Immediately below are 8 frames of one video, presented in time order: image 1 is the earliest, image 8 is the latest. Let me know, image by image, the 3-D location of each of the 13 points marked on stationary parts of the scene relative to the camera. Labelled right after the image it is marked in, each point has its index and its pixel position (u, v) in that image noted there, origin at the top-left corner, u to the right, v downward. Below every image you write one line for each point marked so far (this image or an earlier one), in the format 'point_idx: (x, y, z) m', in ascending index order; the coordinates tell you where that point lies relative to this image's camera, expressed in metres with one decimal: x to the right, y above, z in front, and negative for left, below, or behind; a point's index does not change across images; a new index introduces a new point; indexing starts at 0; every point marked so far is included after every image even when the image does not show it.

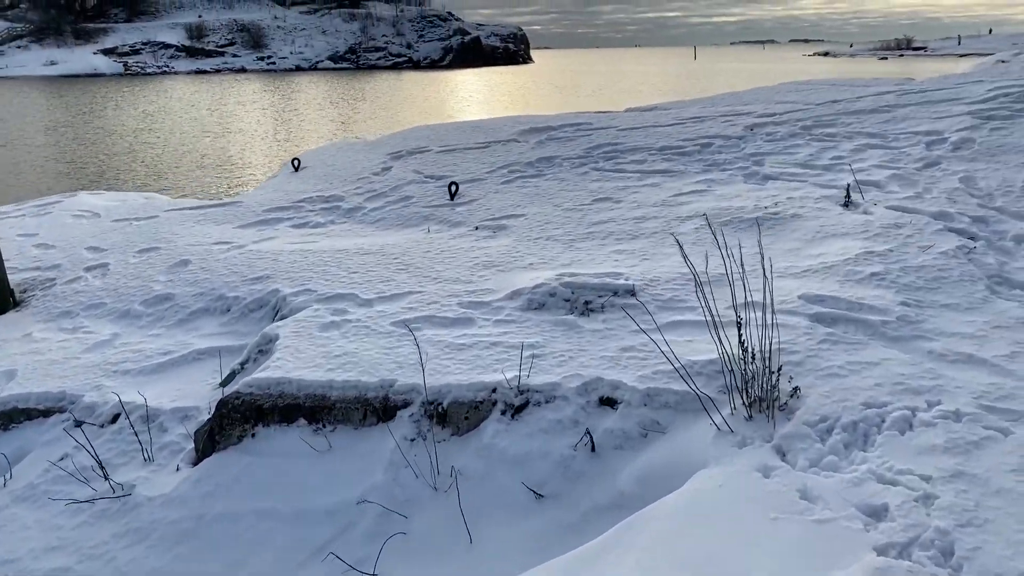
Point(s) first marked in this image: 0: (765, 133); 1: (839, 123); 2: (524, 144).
0: (+3.2, +2.0, +10.9) m
1: (+4.1, +2.1, +10.9) m
2: (+0.2, +2.0, +11.7) m
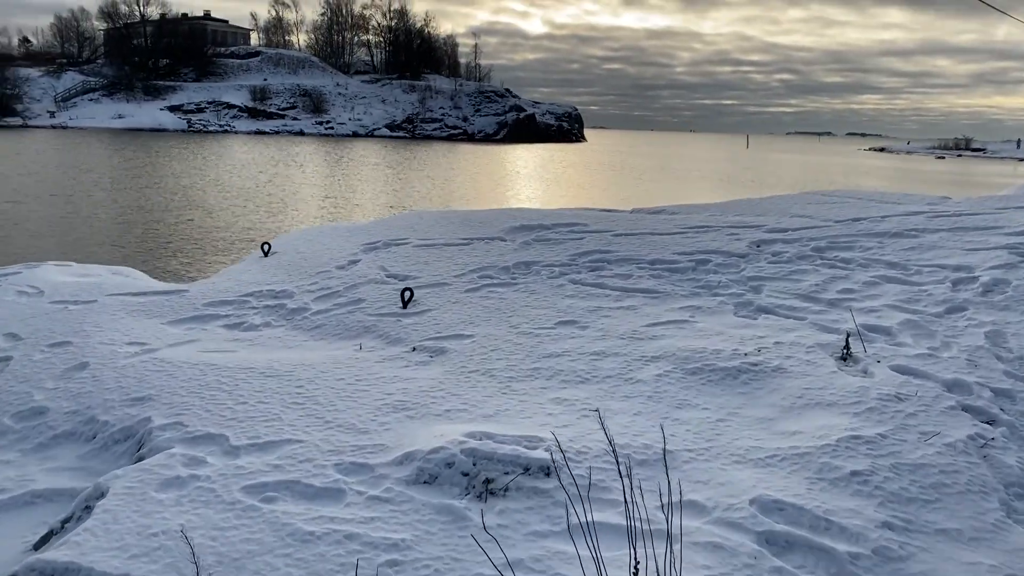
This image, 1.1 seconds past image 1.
0: (+2.9, +0.4, +9.7) m
1: (+3.9, +0.5, +9.6) m
2: (0.0, +0.5, +10.7) m
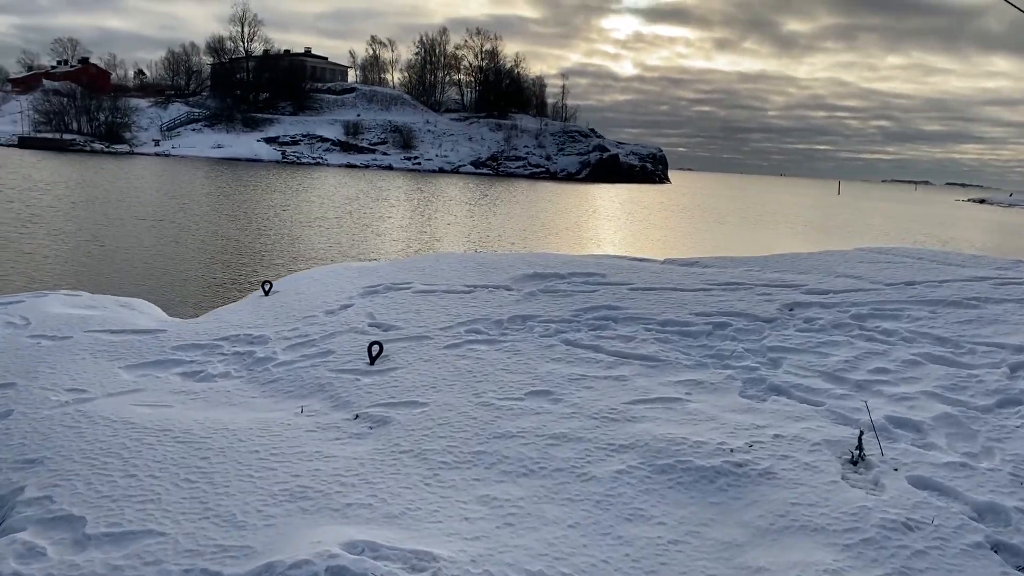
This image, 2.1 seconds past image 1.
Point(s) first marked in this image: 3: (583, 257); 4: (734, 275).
0: (+2.9, -0.3, +8.5) m
1: (+3.8, -0.3, +8.4) m
2: (+0.1, -0.1, +9.7) m
3: (+1.1, +0.4, +12.4) m
4: (+2.7, +0.2, +10.5) m
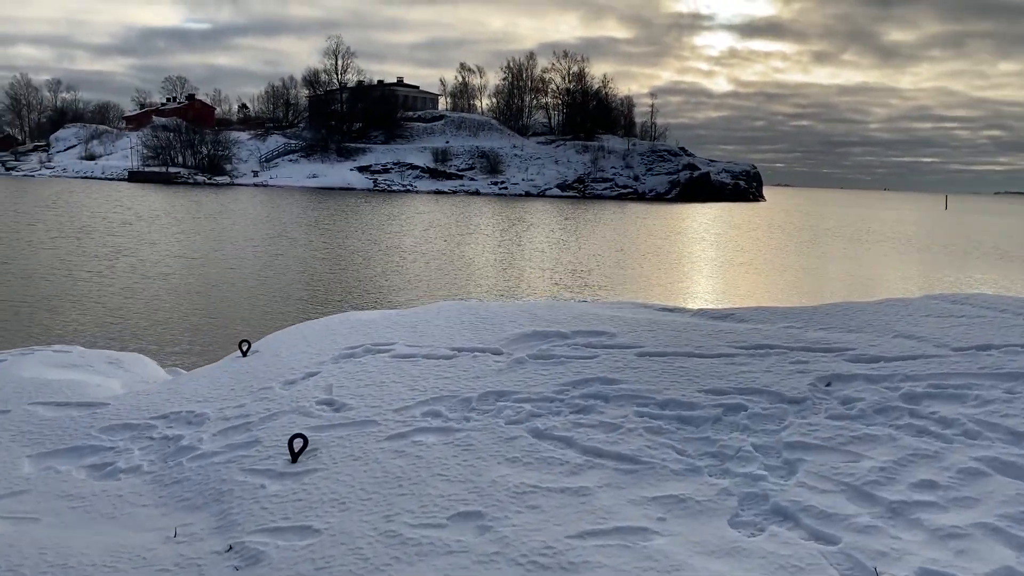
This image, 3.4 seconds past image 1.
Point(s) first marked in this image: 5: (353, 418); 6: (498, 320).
0: (+2.6, -0.9, +6.8) m
1: (+3.5, -0.8, +6.6) m
2: (-0.1, -0.7, +8.4) m
3: (+1.3, -0.3, +10.9) m
4: (+2.7, -0.5, +8.8) m
5: (-1.3, -1.1, +7.0) m
6: (-0.1, -0.4, +10.3) m
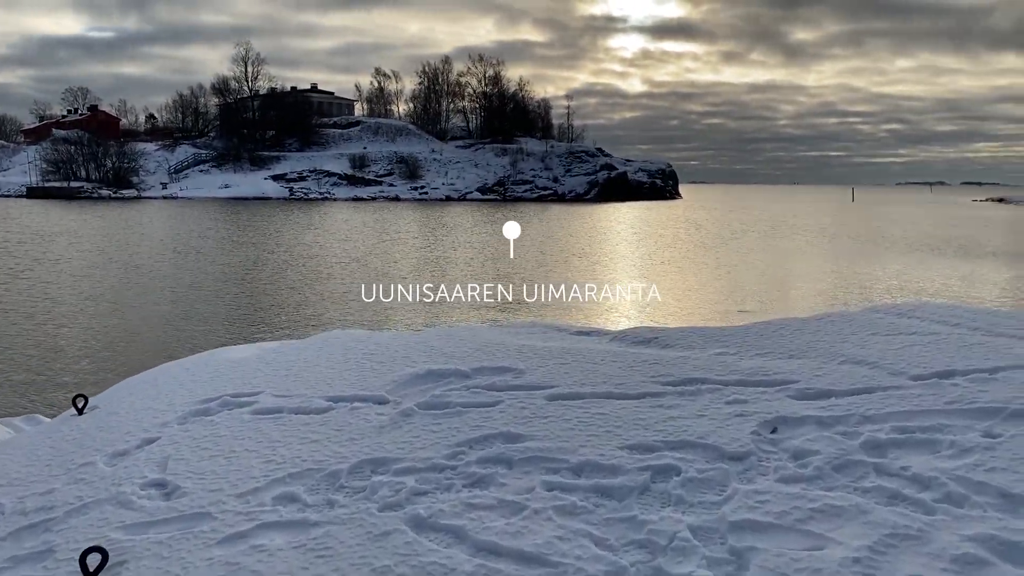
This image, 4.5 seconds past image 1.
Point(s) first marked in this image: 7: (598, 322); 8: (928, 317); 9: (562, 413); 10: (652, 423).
0: (+1.8, -1.1, +5.6) m
1: (+2.7, -1.0, +5.4) m
2: (-1.0, -1.0, +6.9) m
3: (+0.1, -0.5, +9.5) m
4: (+1.7, -0.7, +7.6) m
5: (-2.1, -1.4, +5.5) m
6: (-1.2, -0.7, +8.9) m
7: (+1.9, -0.7, +19.3) m
8: (+4.1, -0.3, +8.5) m
9: (+0.4, -1.0, +6.5) m
10: (+1.0, -1.0, +6.2) m
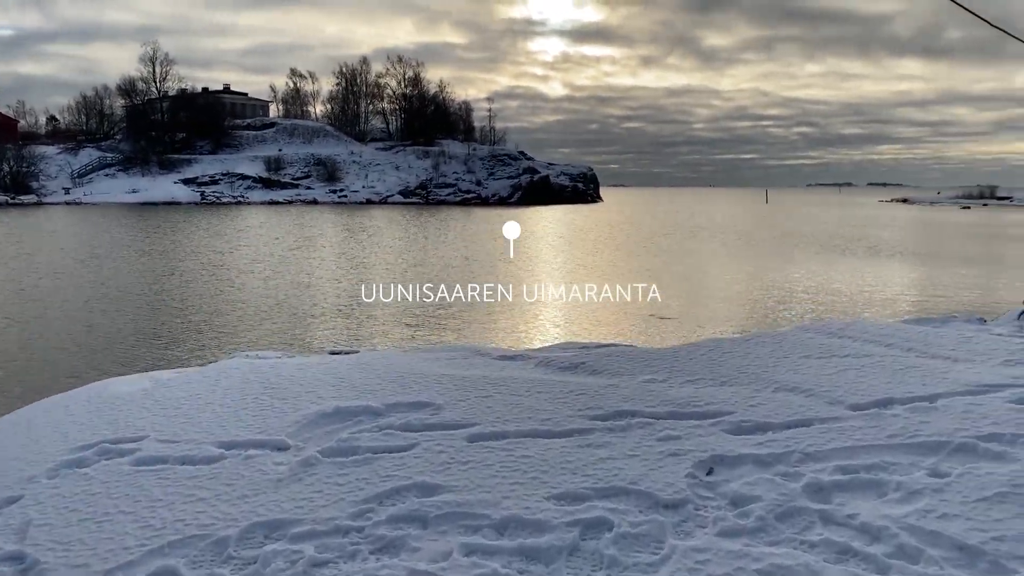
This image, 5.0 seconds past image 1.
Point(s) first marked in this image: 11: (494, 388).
0: (+1.3, -1.2, +5.2) m
1: (+2.2, -1.2, +5.1) m
2: (-1.6, -1.3, +6.2) m
3: (-0.7, -0.8, +8.9) m
4: (+1.0, -0.9, +7.1) m
5: (-2.6, -1.6, +4.7) m
6: (-2.0, -0.9, +8.1) m
7: (+0.2, -1.0, +18.8) m
8: (+3.3, -0.5, +8.2) m
9: (-0.2, -1.2, +6.0) m
10: (+0.5, -1.2, +5.7) m
11: (-0.2, -0.9, +7.7) m
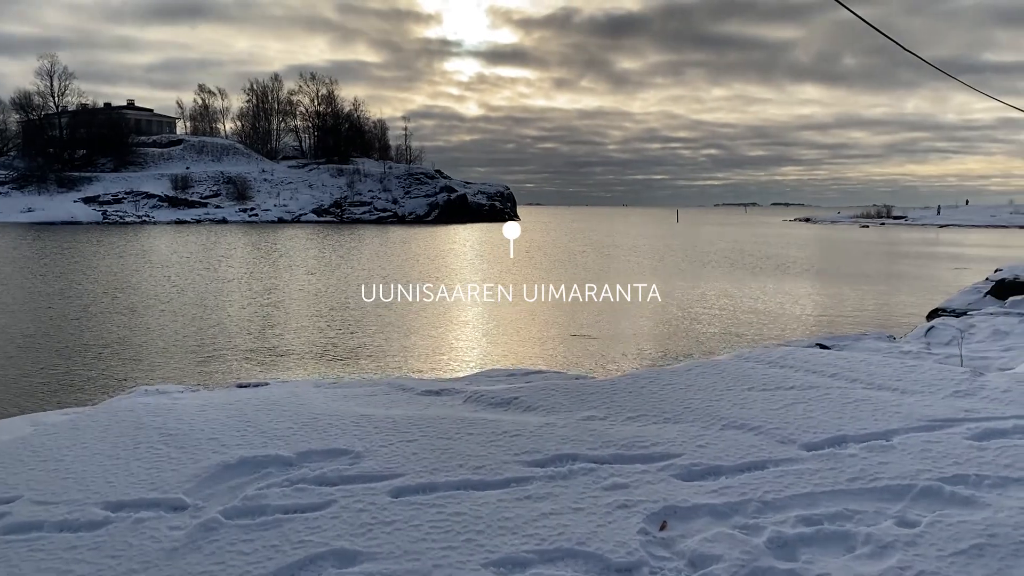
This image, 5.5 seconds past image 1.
0: (+1.0, -1.4, +4.7) m
1: (+1.9, -1.4, +4.7) m
2: (-2.0, -1.5, +5.4) m
3: (-1.5, -1.1, +8.2) m
4: (+0.4, -1.1, +6.6) m
5: (-2.8, -1.9, +3.8) m
6: (-2.7, -1.2, +7.3) m
7: (-1.5, -1.5, +18.1) m
8: (+2.6, -0.7, +7.9) m
9: (-0.6, -1.4, +5.3) m
10: (+0.1, -1.4, +5.1) m
11: (-0.8, -1.1, +7.0) m
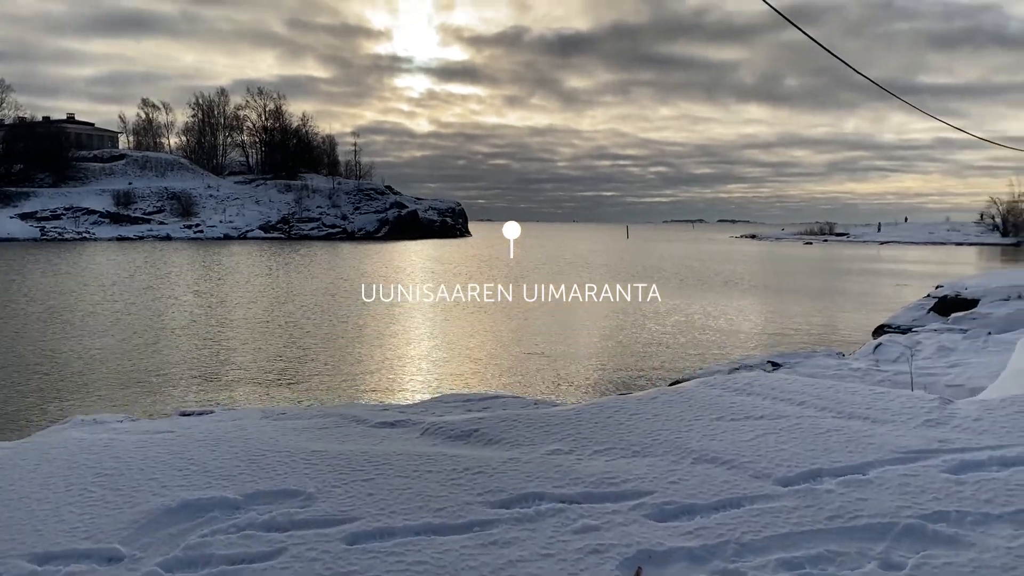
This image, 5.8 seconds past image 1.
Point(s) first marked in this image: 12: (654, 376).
0: (+0.8, -1.6, +4.4) m
1: (+1.7, -1.5, +4.4) m
2: (-2.3, -1.7, +4.9) m
3: (-1.8, -1.3, +7.8) m
4: (+0.2, -1.3, +6.3) m
5: (-3.0, -2.0, +3.3) m
6: (-3.0, -1.5, +6.8) m
7: (-2.4, -1.9, +17.7) m
8: (+2.3, -0.9, +7.7) m
9: (-0.8, -1.6, +4.9) m
10: (-0.1, -1.6, +4.8) m
11: (-1.0, -1.4, +6.6) m
12: (+2.8, -1.8, +17.2) m
